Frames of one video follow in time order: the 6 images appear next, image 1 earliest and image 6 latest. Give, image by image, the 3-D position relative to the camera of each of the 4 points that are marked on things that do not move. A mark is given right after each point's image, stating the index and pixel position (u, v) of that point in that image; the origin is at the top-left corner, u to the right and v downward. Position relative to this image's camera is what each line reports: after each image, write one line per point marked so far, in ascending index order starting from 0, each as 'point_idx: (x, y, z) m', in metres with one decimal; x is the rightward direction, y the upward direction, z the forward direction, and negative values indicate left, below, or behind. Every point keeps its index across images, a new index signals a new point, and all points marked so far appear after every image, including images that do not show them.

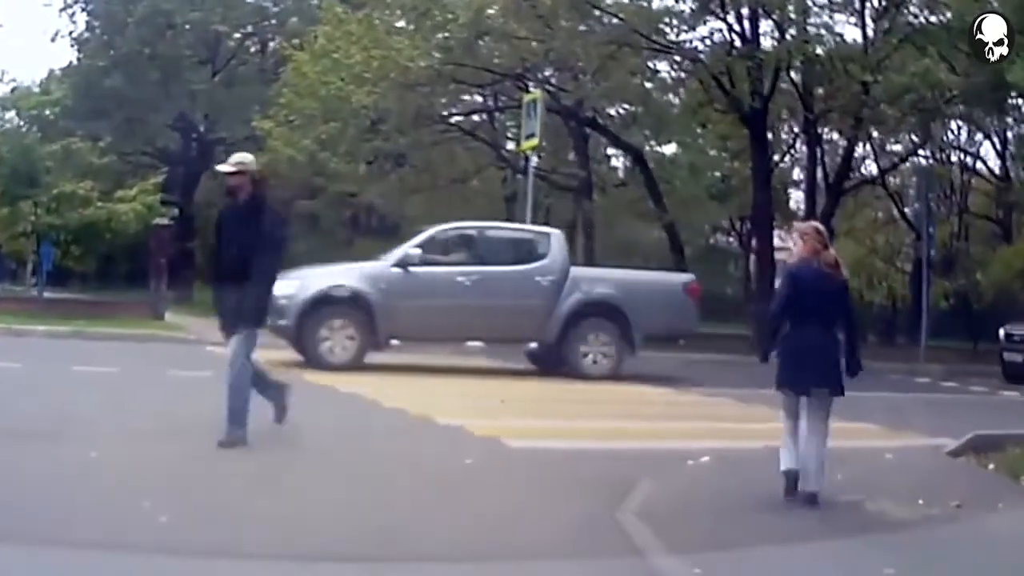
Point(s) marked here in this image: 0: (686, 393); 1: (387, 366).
0: (+1.7, -1.0, +16.5) m
1: (-1.3, -0.9, +18.5) m
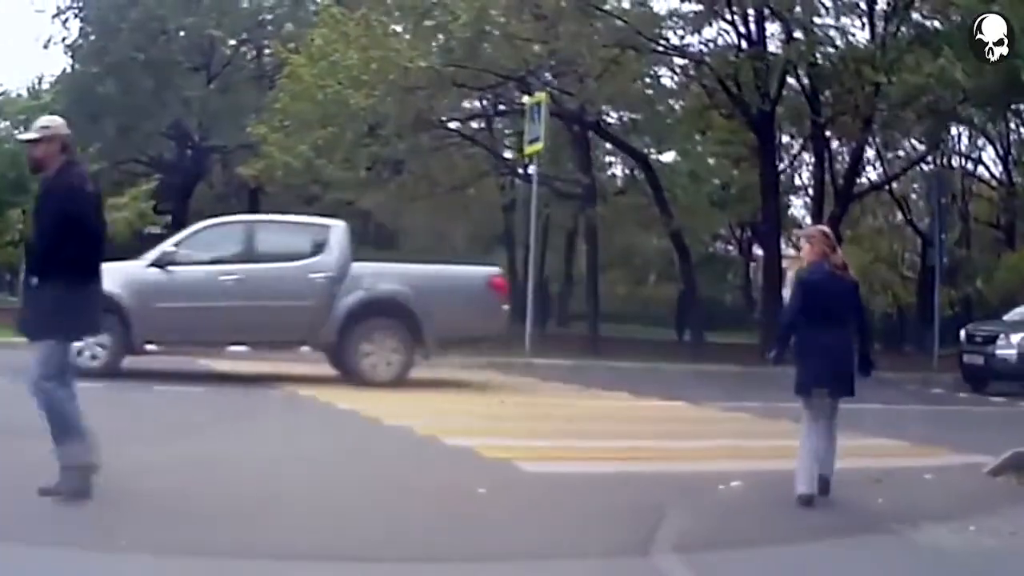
0: (+1.7, -1.1, +15.8) m
1: (-1.3, -1.0, +17.8) m
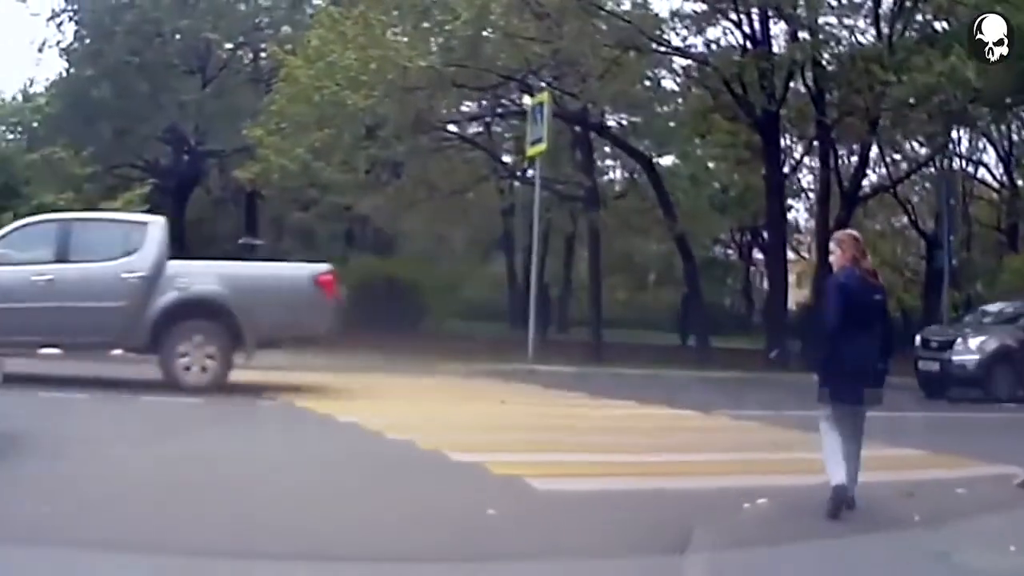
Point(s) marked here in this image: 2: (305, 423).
0: (+1.7, -1.2, +15.3) m
1: (-1.3, -1.0, +17.3) m
2: (-1.6, -1.1, +13.4) m
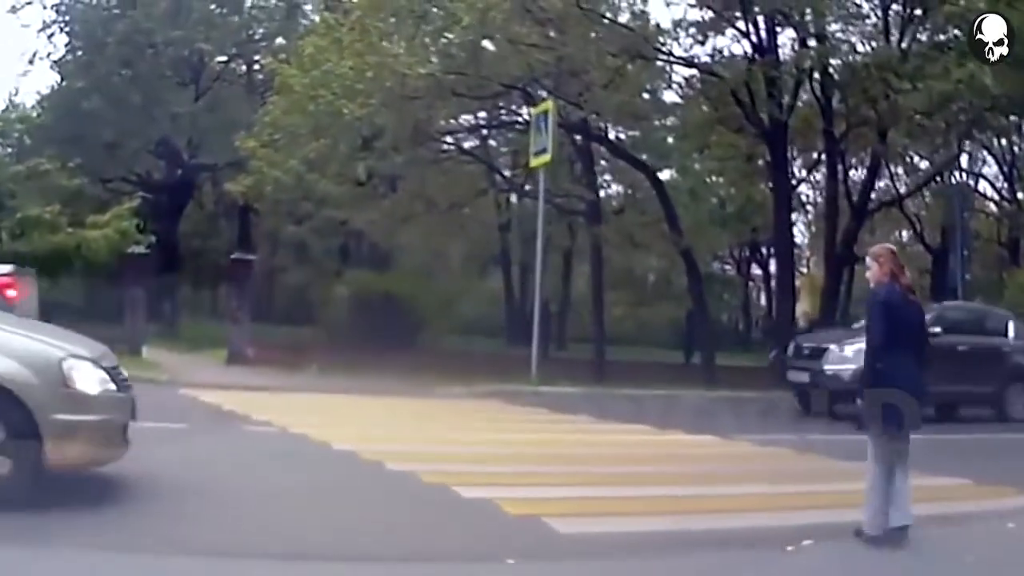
0: (+1.8, -1.3, +14.6) m
1: (-1.2, -1.2, +16.5) m
2: (-1.6, -1.2, +12.7) m
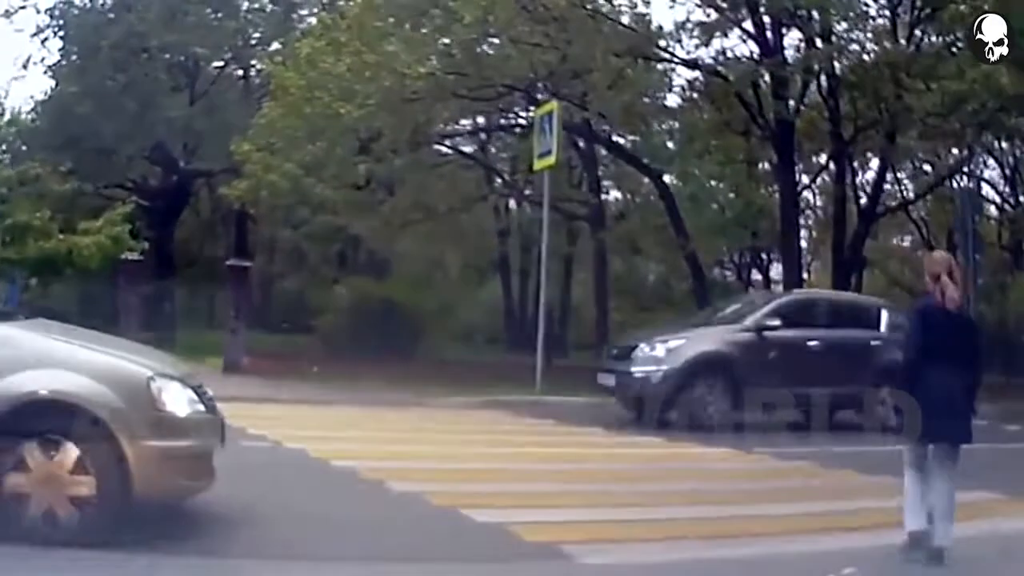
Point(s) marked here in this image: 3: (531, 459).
0: (+1.8, -1.3, +14.0) m
1: (-1.2, -1.3, +16.0) m
2: (-1.5, -1.2, +12.1) m
3: (+0.1, -1.3, +13.2) m
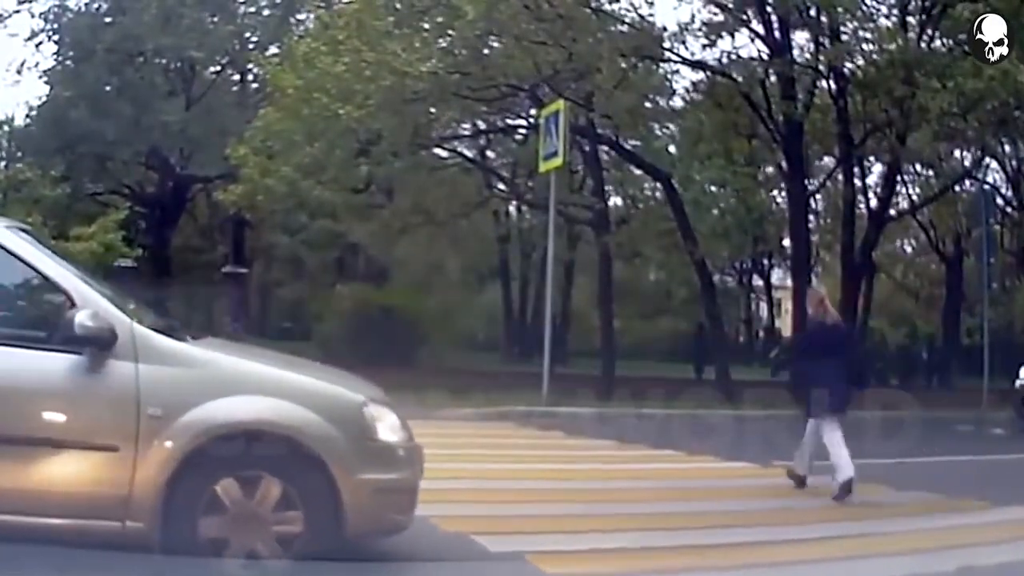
0: (+1.9, -1.4, +13.5) m
1: (-1.1, -1.3, +15.4) m
2: (-1.5, -1.3, +11.6) m
3: (+0.2, -1.3, +12.6) m
